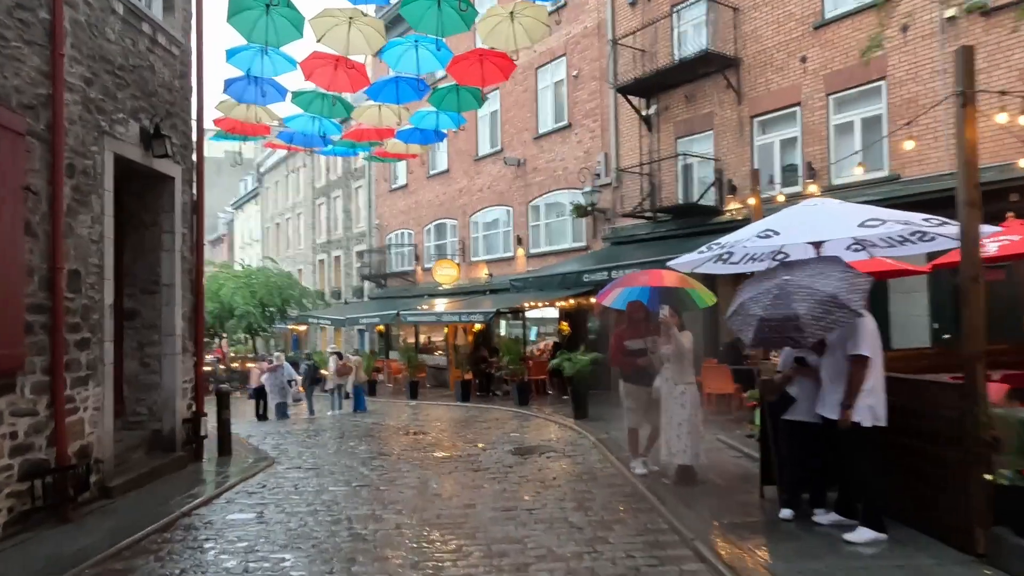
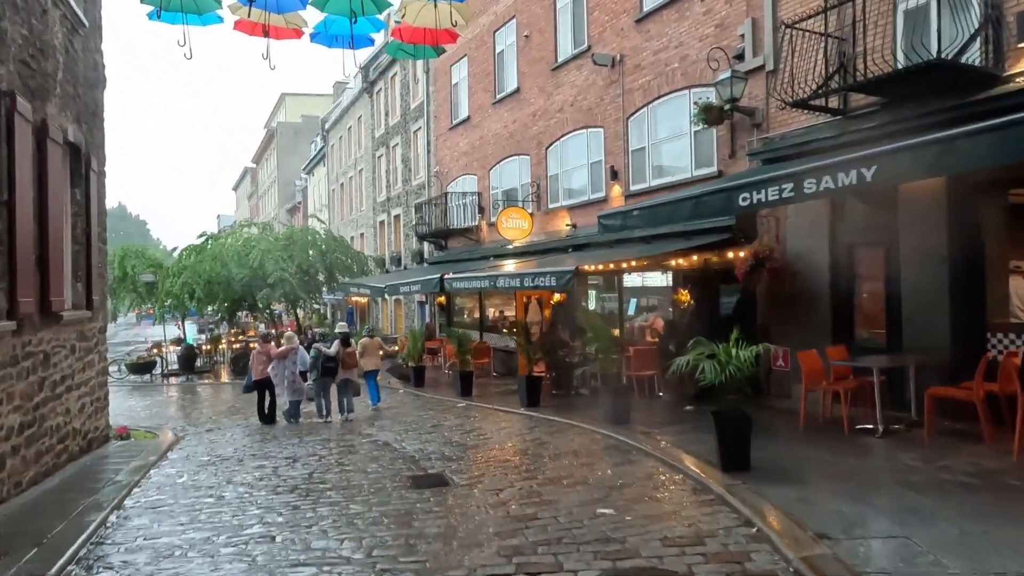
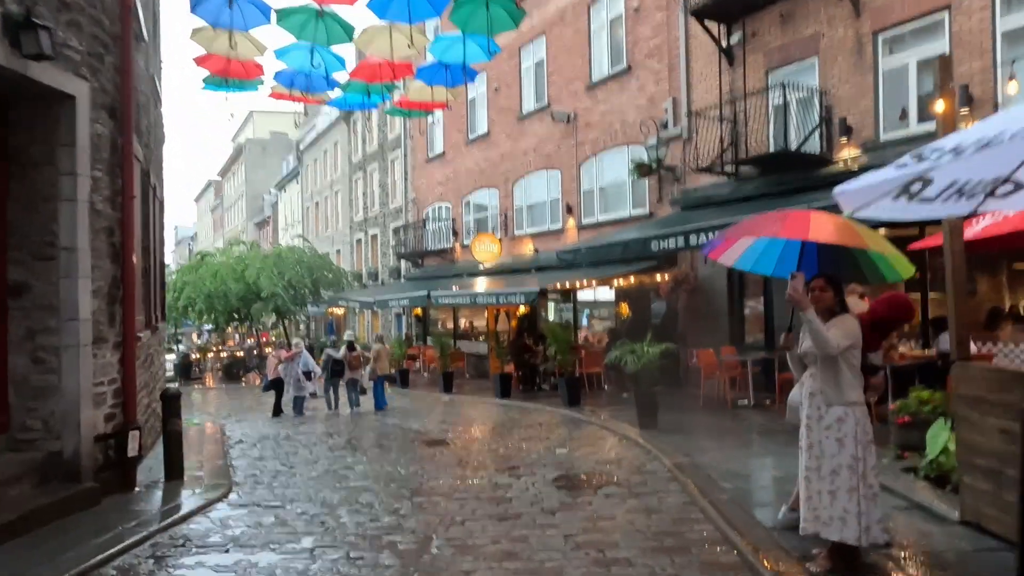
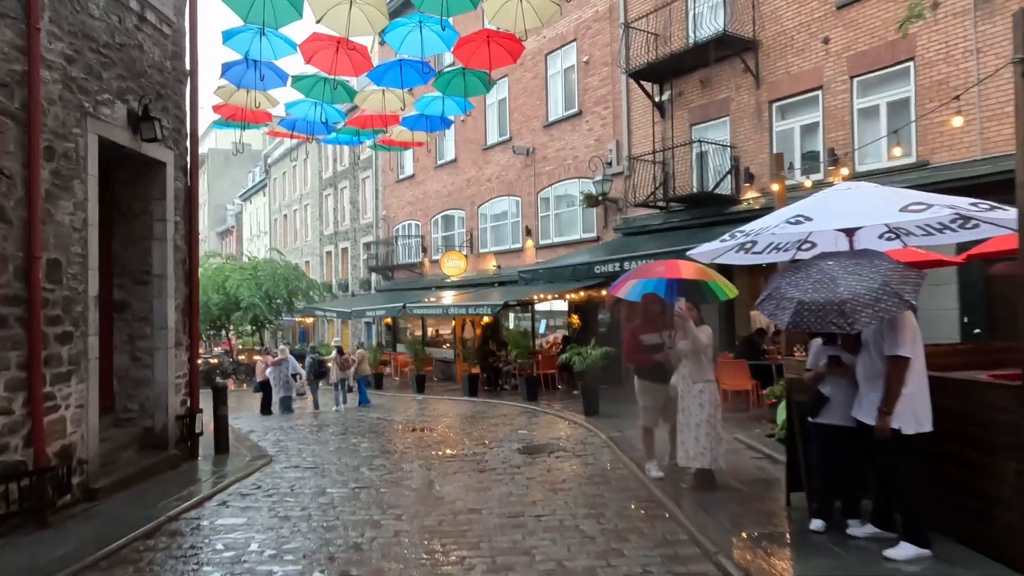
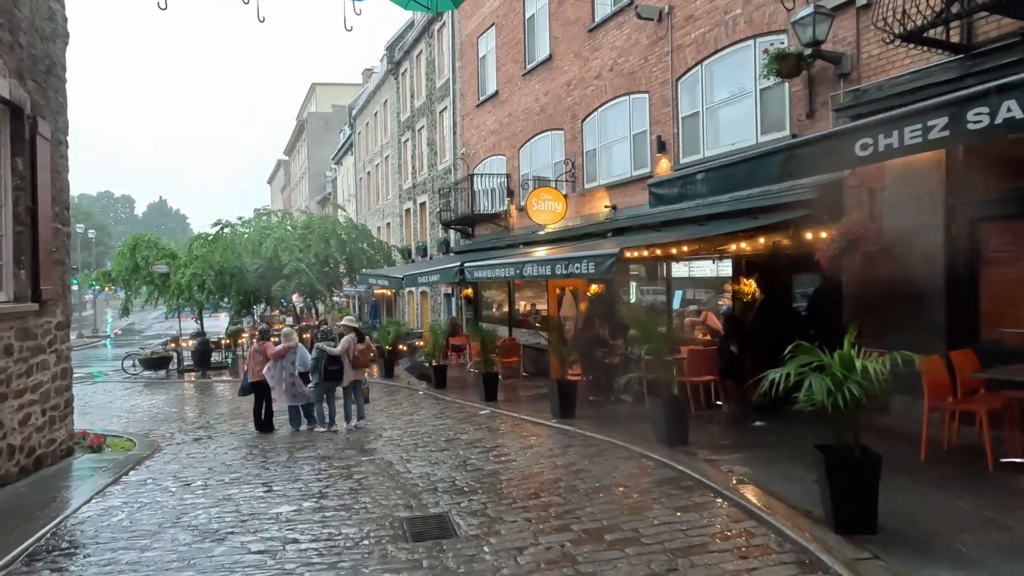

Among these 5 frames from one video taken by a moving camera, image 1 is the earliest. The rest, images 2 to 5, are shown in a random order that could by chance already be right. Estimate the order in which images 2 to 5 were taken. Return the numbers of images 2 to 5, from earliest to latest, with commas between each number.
4, 3, 2, 5
